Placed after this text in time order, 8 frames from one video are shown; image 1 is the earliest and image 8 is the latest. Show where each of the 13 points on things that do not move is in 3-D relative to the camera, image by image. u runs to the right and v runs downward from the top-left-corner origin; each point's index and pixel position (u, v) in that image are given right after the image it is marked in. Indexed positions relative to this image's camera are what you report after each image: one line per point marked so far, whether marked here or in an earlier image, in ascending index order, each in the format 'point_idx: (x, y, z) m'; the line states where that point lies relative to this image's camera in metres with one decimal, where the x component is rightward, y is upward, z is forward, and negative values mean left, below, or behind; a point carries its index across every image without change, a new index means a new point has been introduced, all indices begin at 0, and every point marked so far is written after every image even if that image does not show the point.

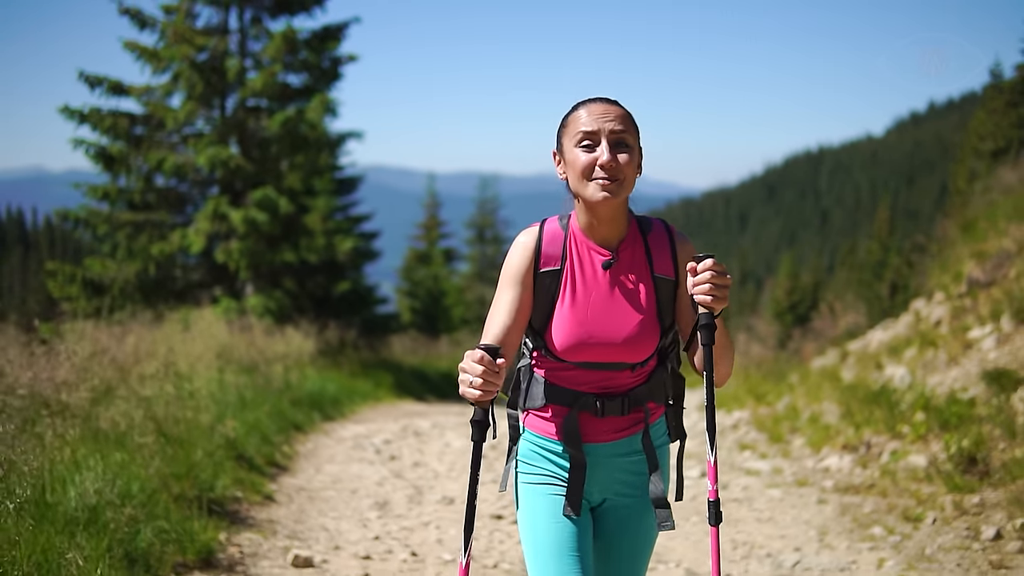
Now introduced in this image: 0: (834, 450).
0: (+2.8, -1.4, +7.8) m
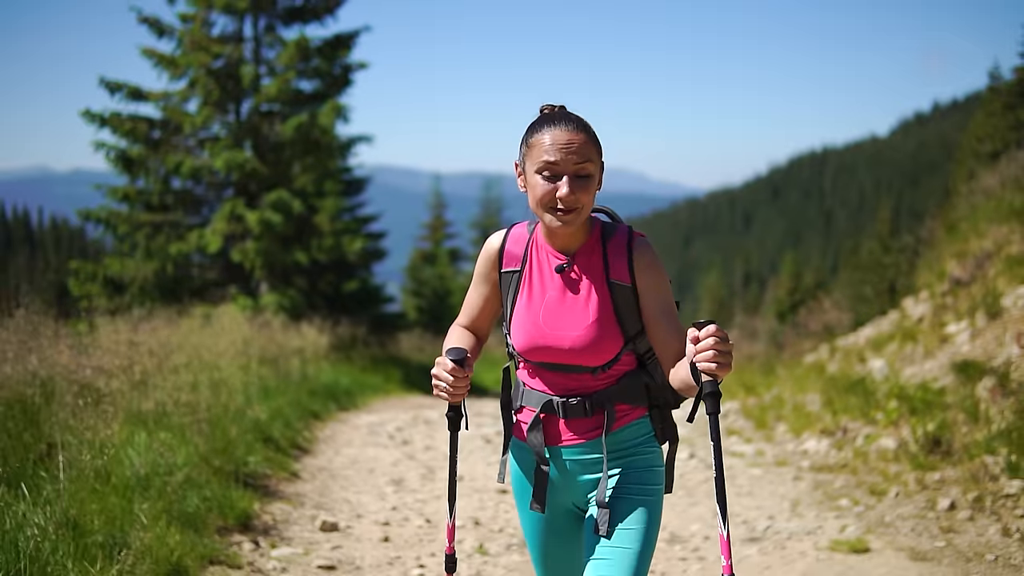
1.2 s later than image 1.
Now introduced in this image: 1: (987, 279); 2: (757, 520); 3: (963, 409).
0: (+2.9, -1.4, +8.5) m
1: (+5.9, +0.1, +11.0) m
2: (+1.6, -1.5, +5.8) m
3: (+3.7, -1.0, +7.3) m
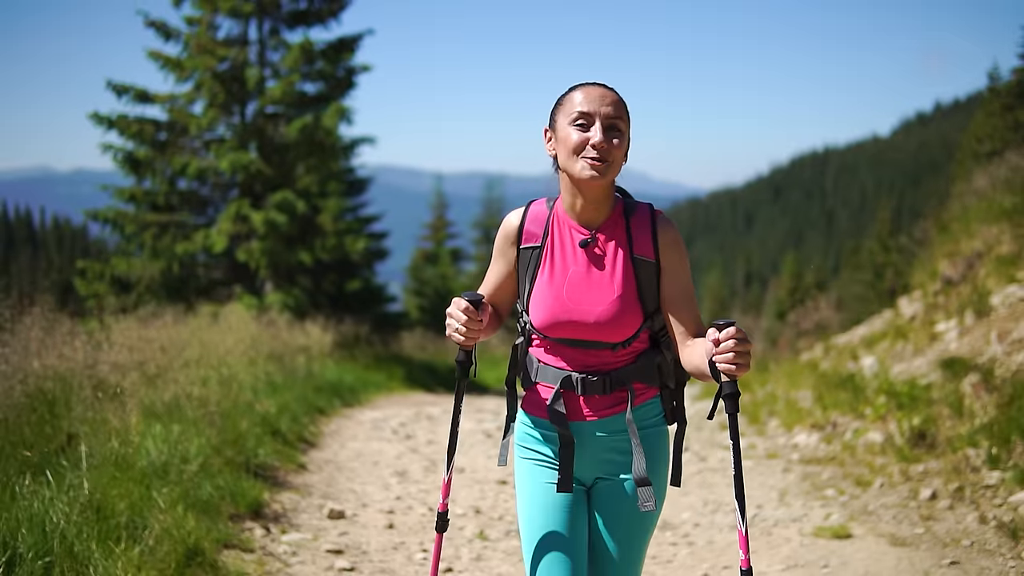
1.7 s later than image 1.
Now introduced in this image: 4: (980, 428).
0: (+2.9, -1.4, +8.7) m
1: (+5.9, +0.1, +11.2) m
2: (+1.6, -1.5, +6.1) m
3: (+3.7, -1.0, +7.5) m
4: (+3.7, -1.1, +7.0) m
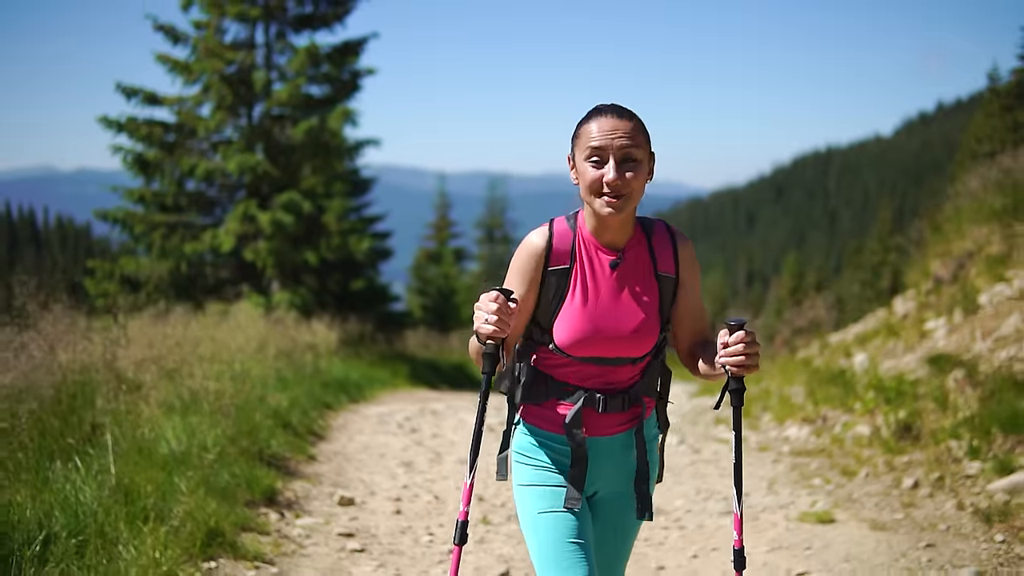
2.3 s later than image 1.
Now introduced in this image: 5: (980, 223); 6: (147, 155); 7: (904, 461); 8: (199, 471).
0: (+2.9, -1.4, +9.0) m
1: (+5.9, +0.1, +11.5) m
2: (+1.6, -1.5, +6.4) m
3: (+3.7, -1.0, +7.8) m
4: (+3.7, -1.1, +7.3) m
5: (+6.5, +0.9, +12.3) m
6: (-7.4, +2.7, +18.2) m
7: (+3.2, -1.4, +7.3) m
8: (-2.0, -1.1, +5.6) m
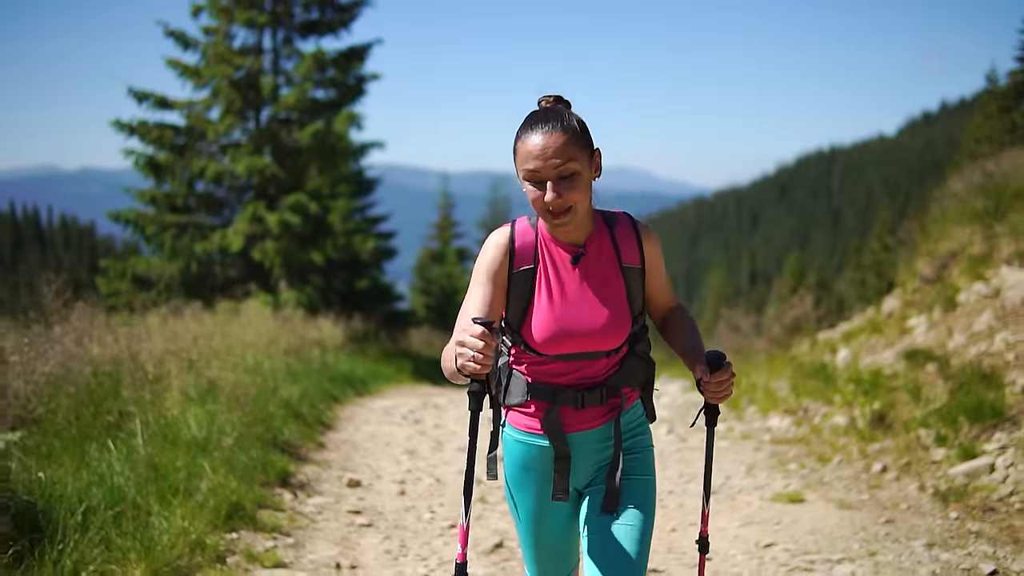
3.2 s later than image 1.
0: (+2.9, -1.3, +9.5) m
1: (+5.9, +0.1, +12.0) m
2: (+1.6, -1.5, +6.9) m
3: (+3.7, -1.0, +8.3) m
4: (+3.6, -1.1, +7.7) m
5: (+6.5, +0.9, +12.7) m
6: (-7.4, +2.7, +18.7) m
7: (+3.2, -1.4, +7.7) m
8: (-2.0, -1.1, +6.1) m
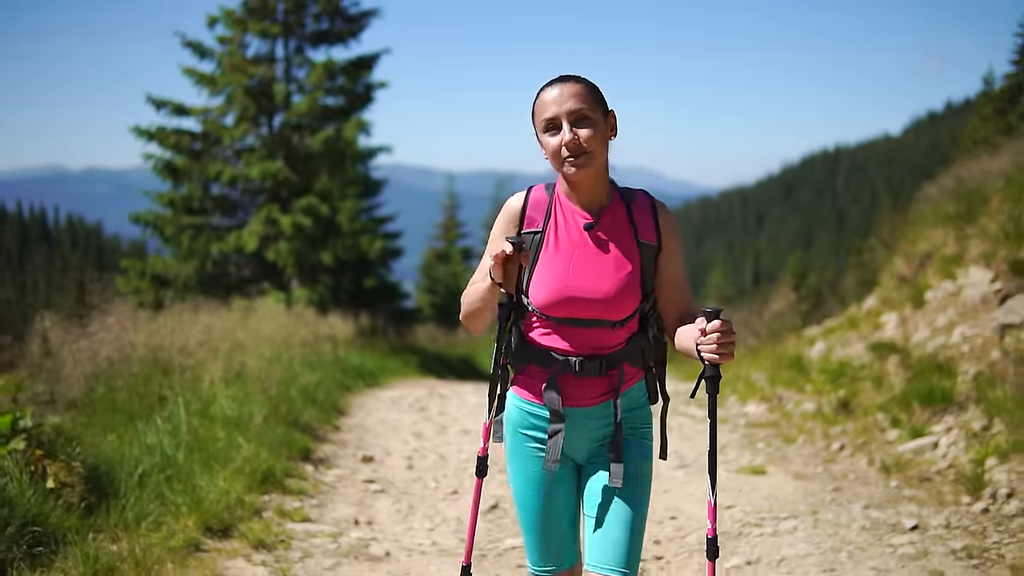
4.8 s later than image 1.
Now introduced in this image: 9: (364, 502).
0: (+2.8, -1.3, +10.3) m
1: (+5.9, +0.2, +12.8) m
2: (+1.5, -1.5, +7.7) m
3: (+3.7, -0.9, +9.1) m
4: (+3.6, -1.0, +8.5) m
5: (+6.5, +1.0, +13.5) m
6: (-7.4, +2.8, +19.6) m
7: (+3.1, -1.4, +8.6) m
8: (-2.1, -1.1, +7.0) m
9: (-1.1, -1.5, +6.3) m
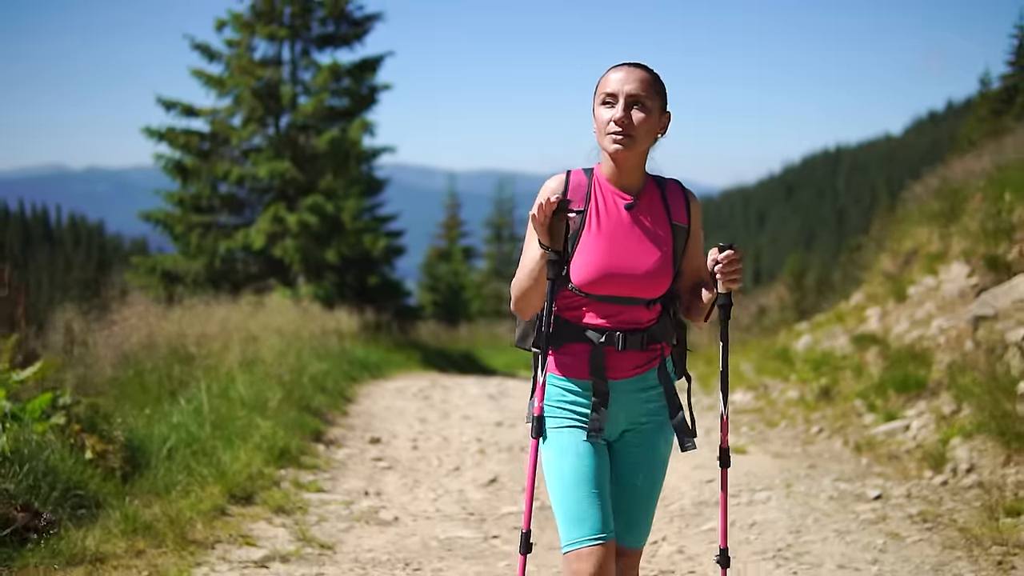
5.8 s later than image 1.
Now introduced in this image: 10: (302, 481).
0: (+2.8, -1.3, +10.8) m
1: (+5.9, +0.2, +13.3) m
2: (+1.5, -1.4, +8.2) m
3: (+3.6, -0.9, +9.6) m
4: (+3.6, -1.0, +9.1) m
5: (+6.5, +1.0, +14.0) m
6: (-7.4, +2.9, +20.1) m
7: (+3.1, -1.3, +9.1) m
8: (-2.1, -1.0, +7.5) m
9: (-1.1, -1.4, +6.8) m
10: (-1.5, -1.4, +6.4) m
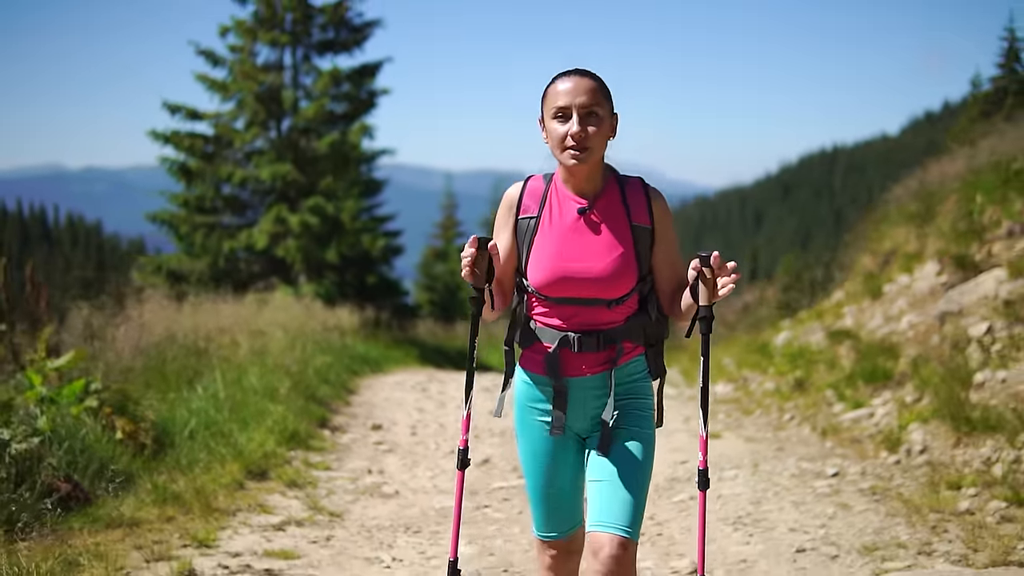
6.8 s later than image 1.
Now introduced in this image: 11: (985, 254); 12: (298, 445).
0: (+2.7, -1.2, +11.4) m
1: (+5.8, +0.3, +13.9) m
2: (+1.5, -1.4, +8.8) m
3: (+3.6, -0.8, +10.2) m
4: (+3.5, -1.0, +9.7) m
5: (+6.4, +1.1, +14.7) m
6: (-7.5, +2.9, +20.7) m
7: (+3.1, -1.3, +9.7) m
8: (-2.1, -1.0, +8.1) m
9: (-1.1, -1.4, +7.4) m
10: (-1.6, -1.4, +7.0) m
11: (+6.0, +0.4, +11.3) m
12: (-1.8, -1.3, +7.3) m
